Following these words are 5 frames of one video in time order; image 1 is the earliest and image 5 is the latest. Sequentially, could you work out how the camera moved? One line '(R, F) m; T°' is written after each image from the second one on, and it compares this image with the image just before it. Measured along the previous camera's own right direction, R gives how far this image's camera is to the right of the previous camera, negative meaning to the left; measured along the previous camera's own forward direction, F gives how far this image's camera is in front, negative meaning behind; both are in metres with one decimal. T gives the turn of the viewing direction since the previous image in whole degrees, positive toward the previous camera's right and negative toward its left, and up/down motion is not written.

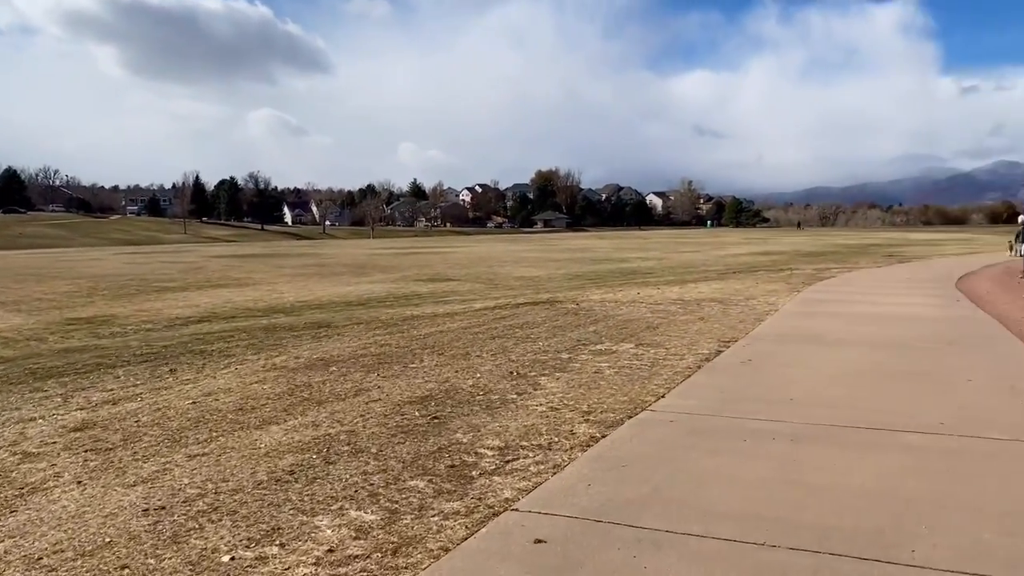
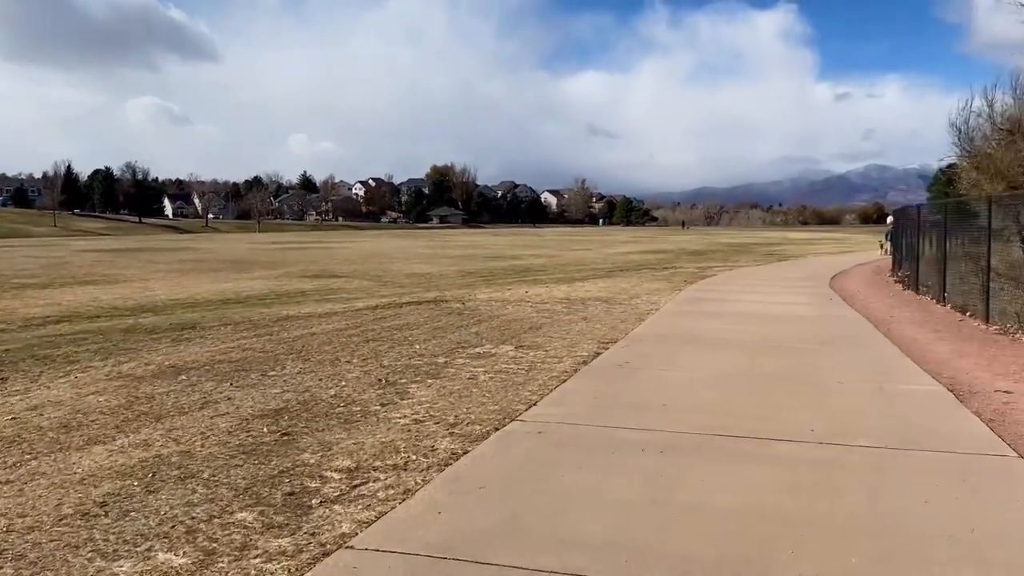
(+0.2, +0.4) m; +7°
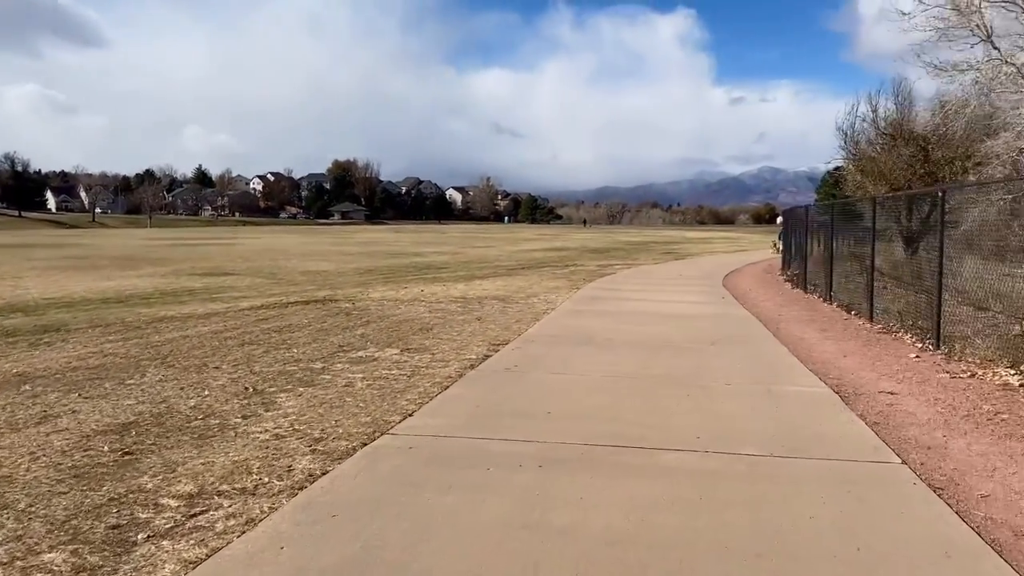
(+0.2, +0.4) m; +6°
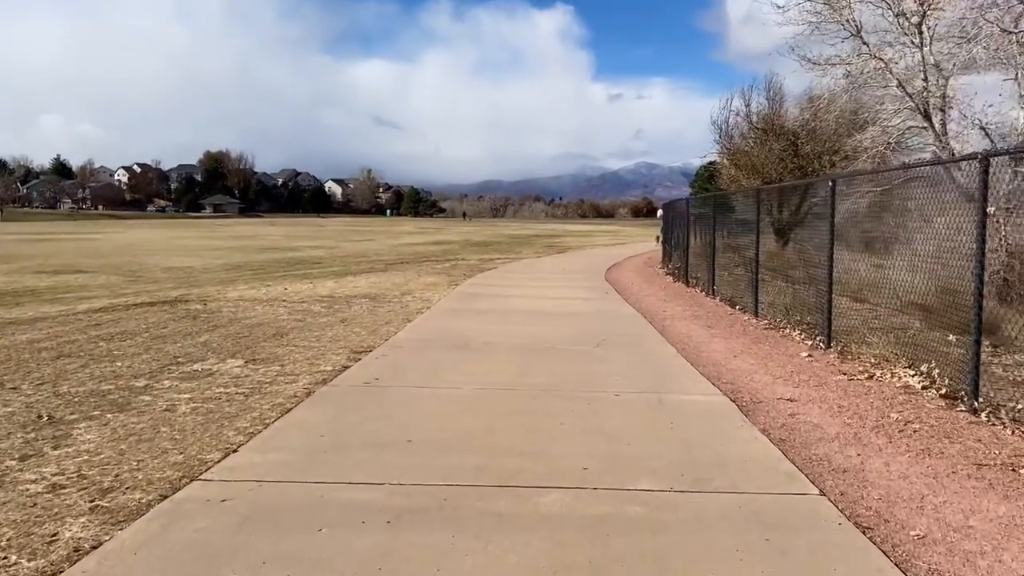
(+0.2, +0.9) m; +8°
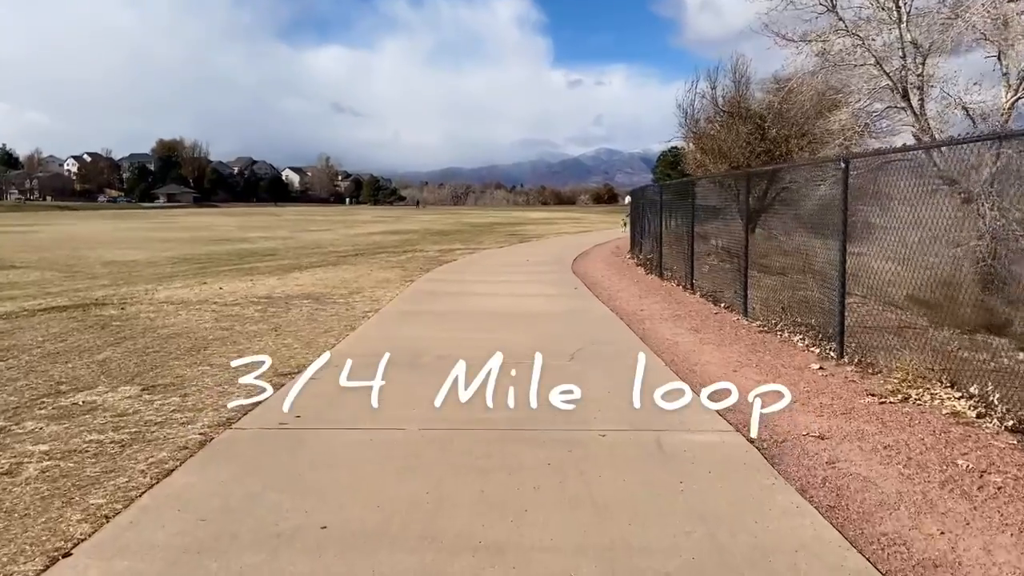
(0.0, +1.2) m; +3°
